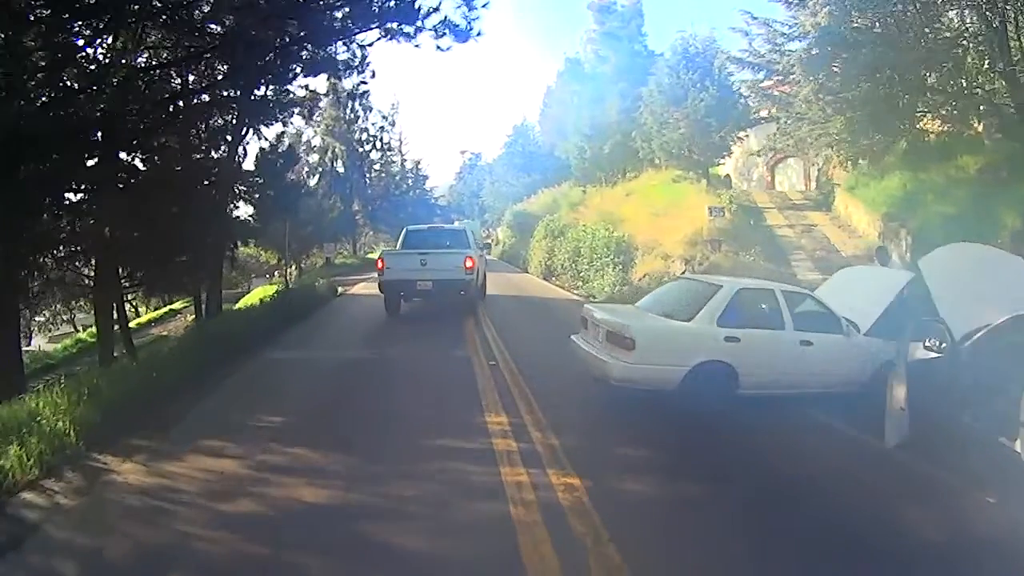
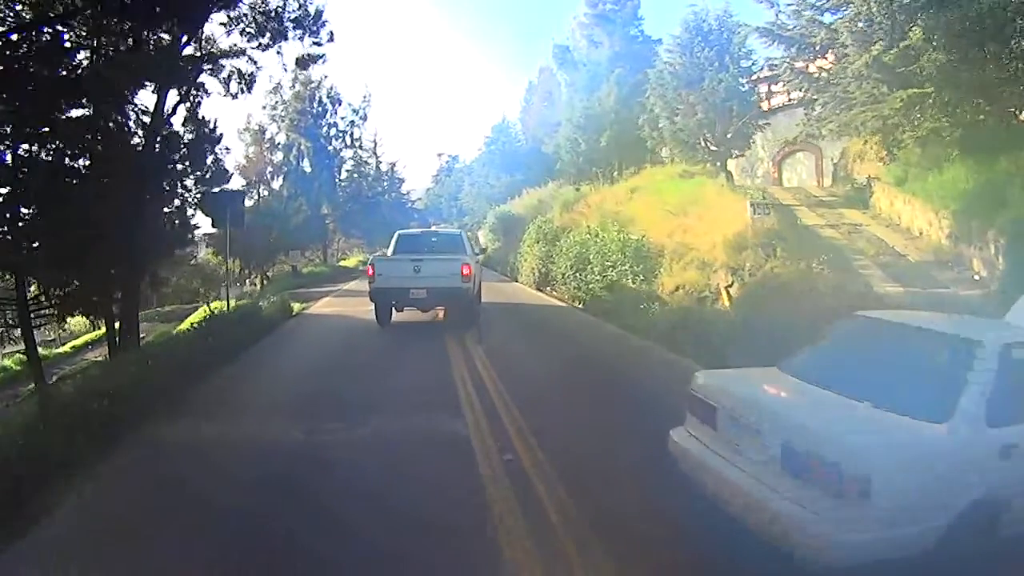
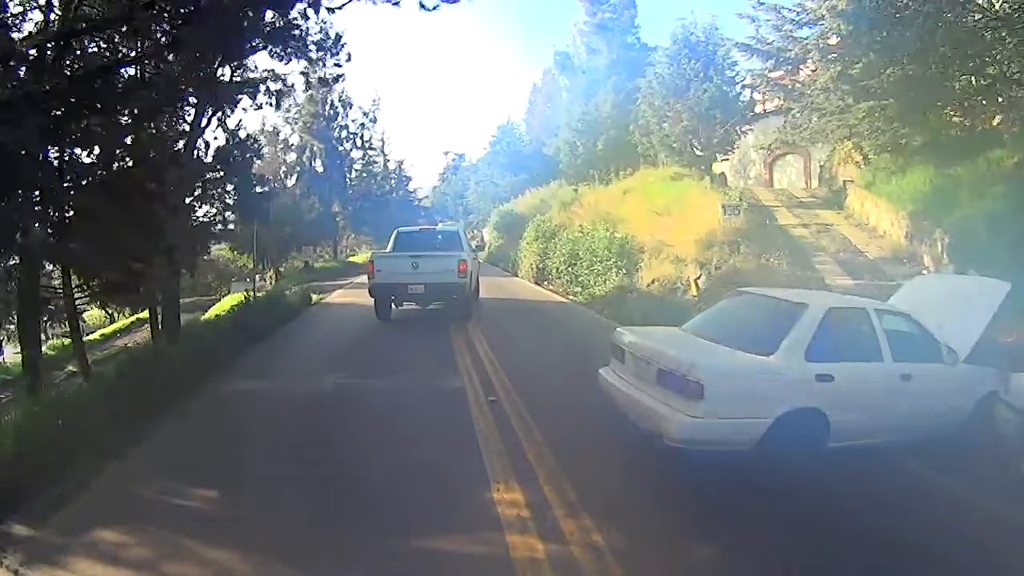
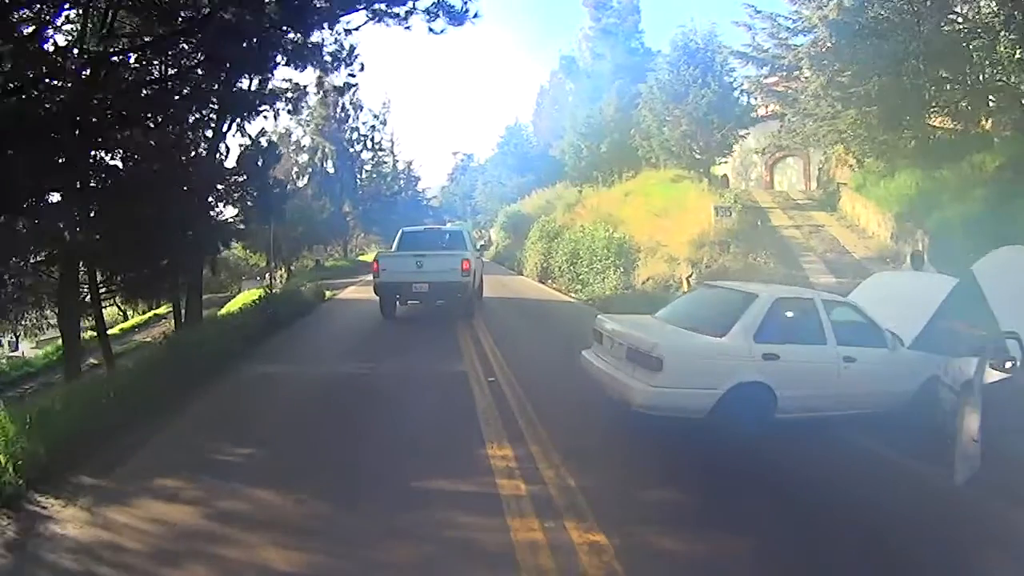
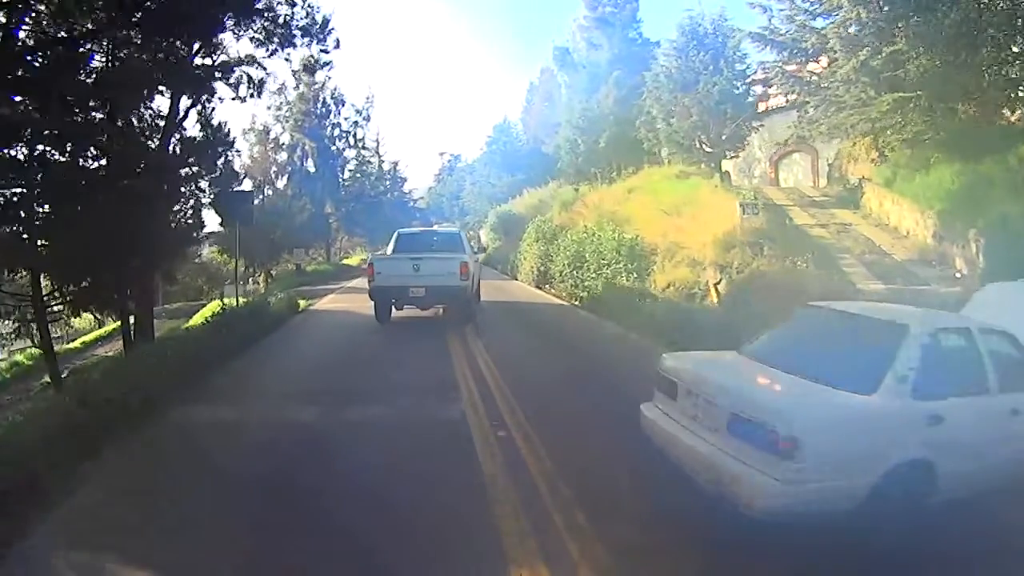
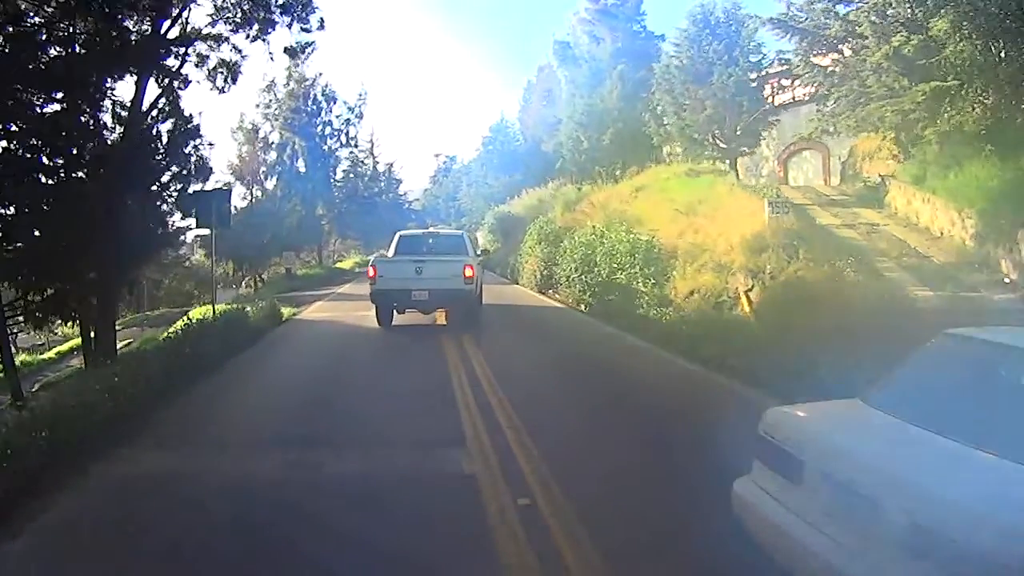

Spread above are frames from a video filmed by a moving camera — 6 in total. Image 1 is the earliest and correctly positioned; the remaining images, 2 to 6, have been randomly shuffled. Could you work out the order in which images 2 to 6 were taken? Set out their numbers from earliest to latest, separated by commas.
4, 3, 5, 2, 6
